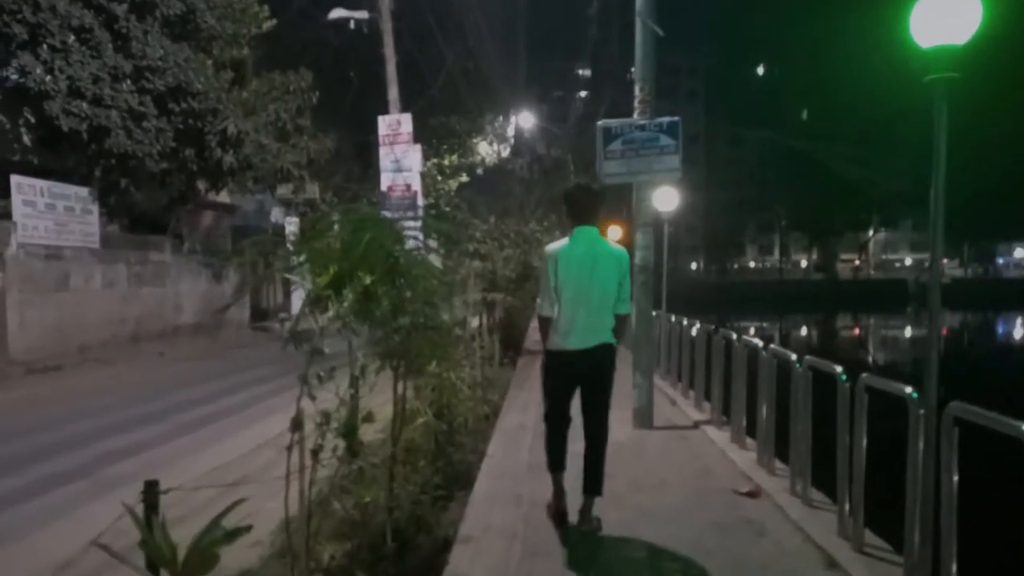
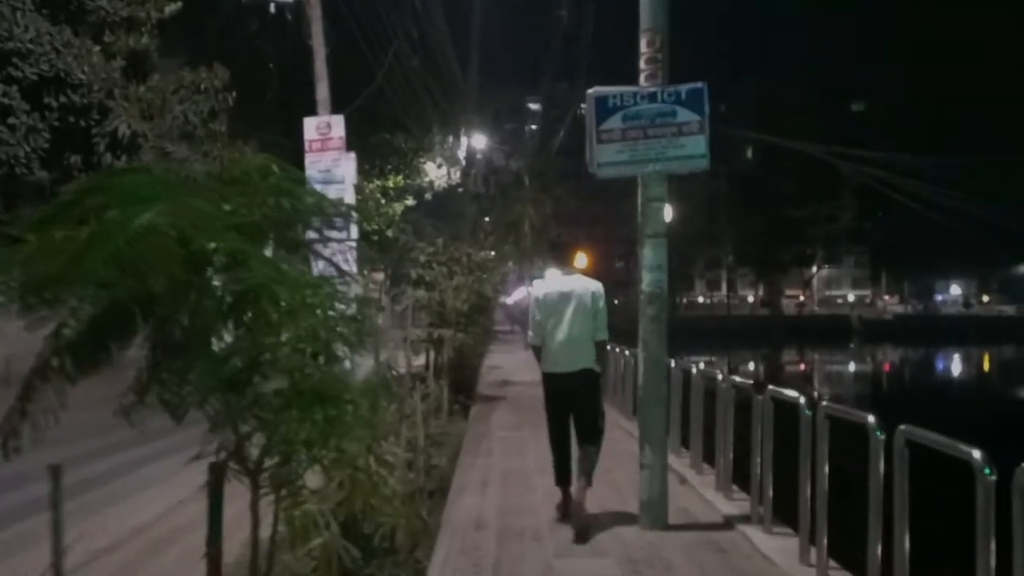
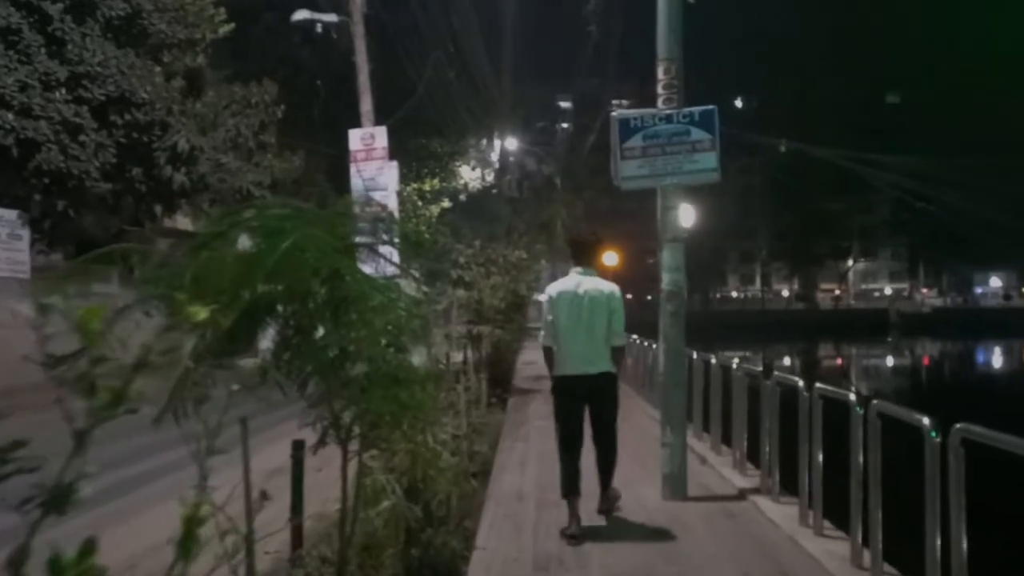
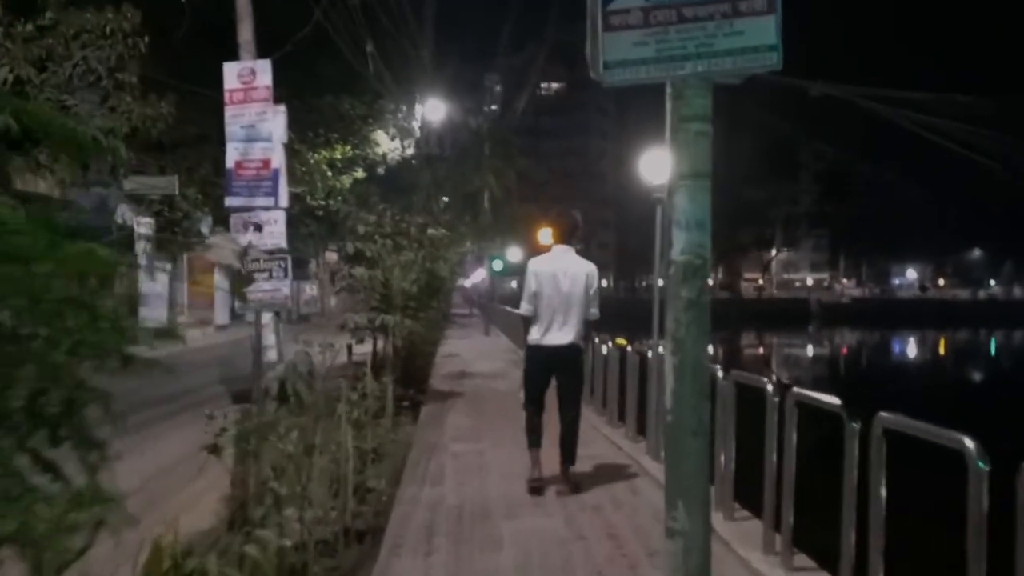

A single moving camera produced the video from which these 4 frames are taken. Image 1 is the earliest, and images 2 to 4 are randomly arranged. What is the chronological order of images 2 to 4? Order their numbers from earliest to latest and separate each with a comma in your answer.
3, 2, 4
